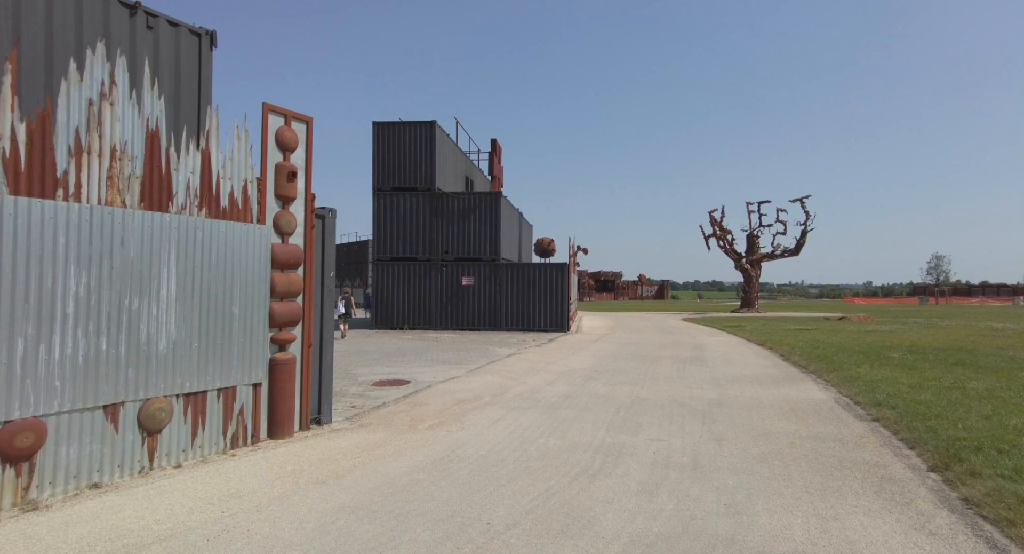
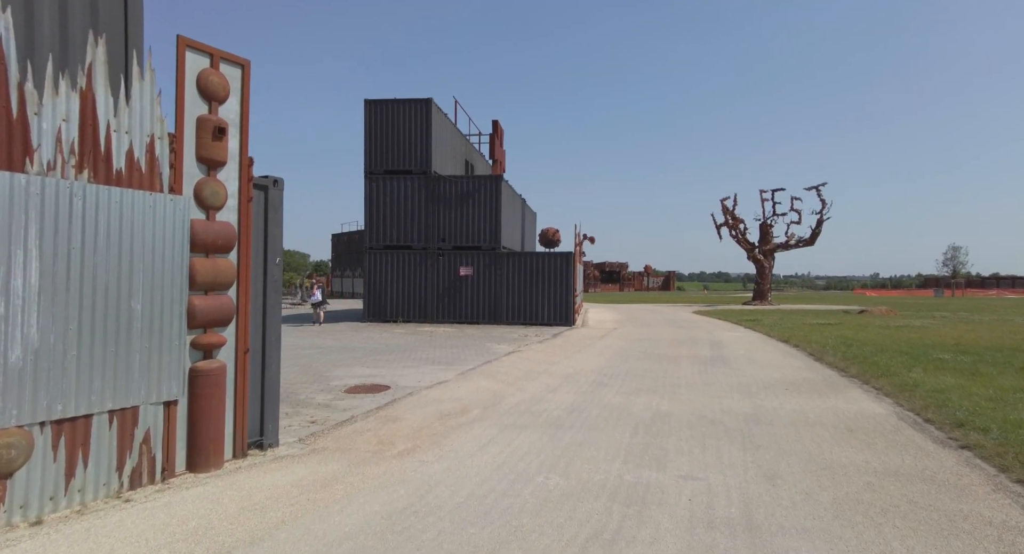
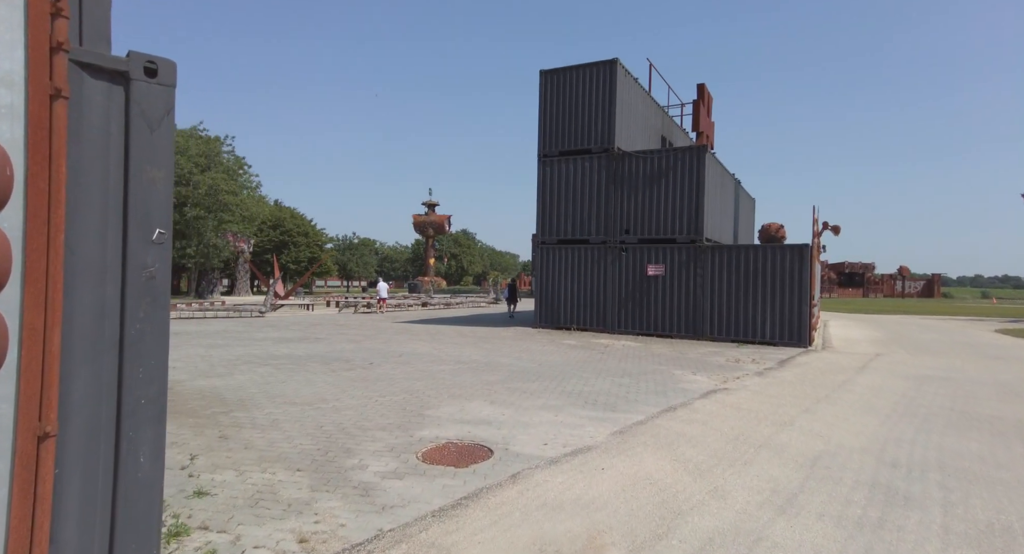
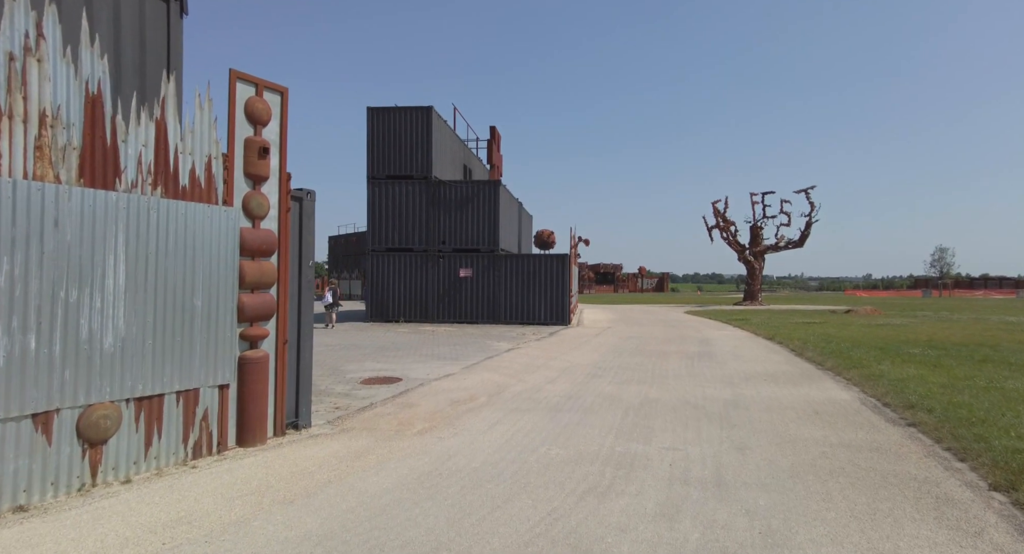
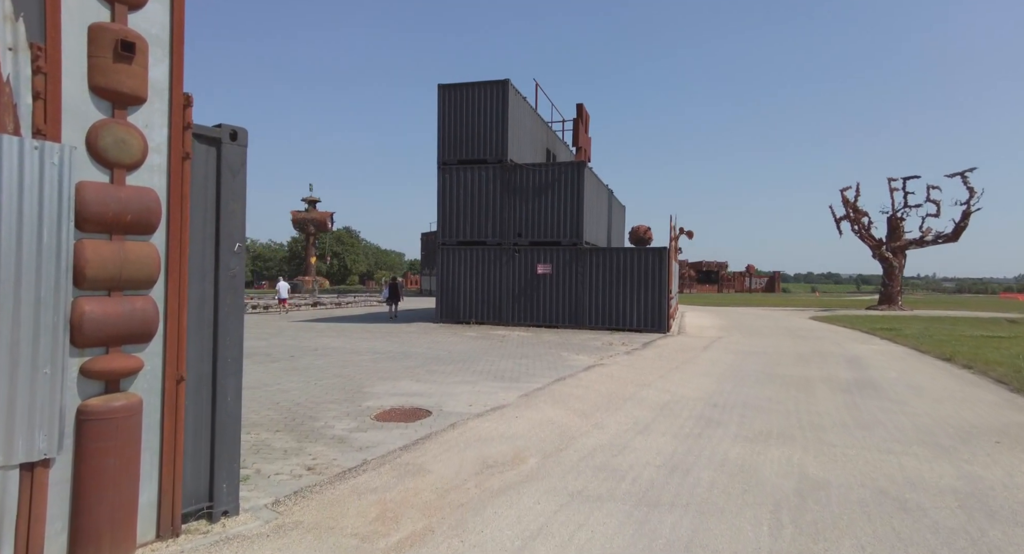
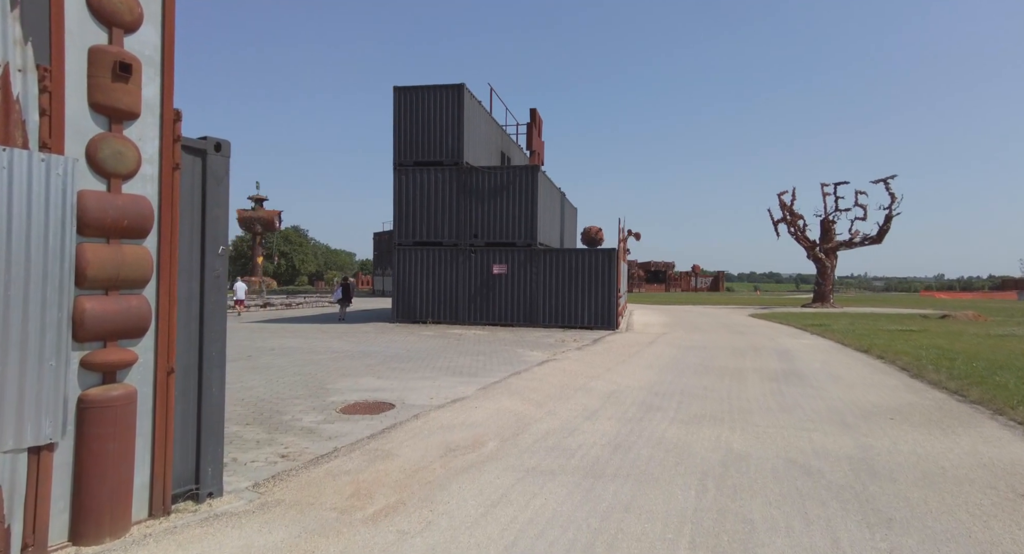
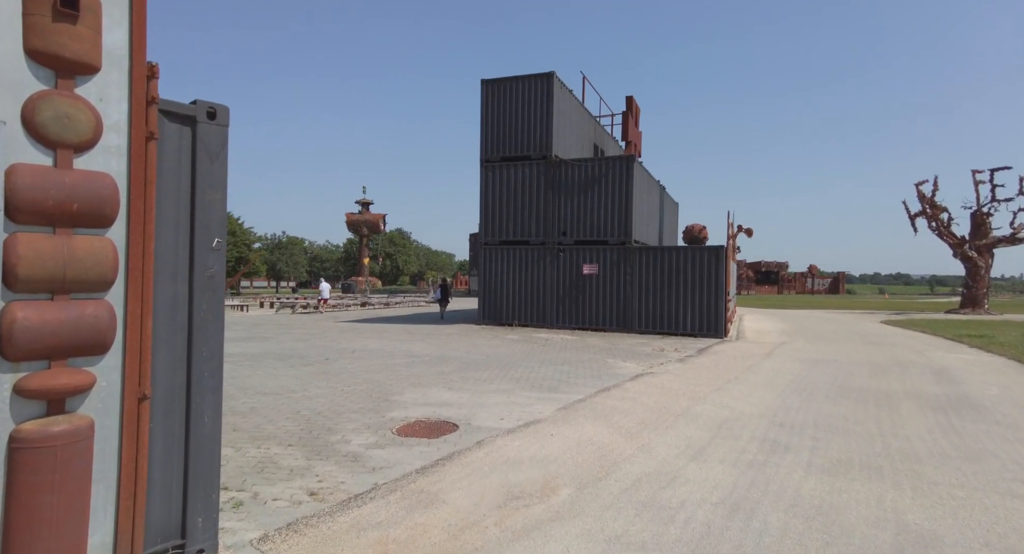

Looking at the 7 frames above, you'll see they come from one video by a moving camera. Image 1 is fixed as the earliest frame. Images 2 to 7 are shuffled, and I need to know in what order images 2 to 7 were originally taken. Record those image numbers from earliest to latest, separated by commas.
4, 2, 6, 5, 7, 3
